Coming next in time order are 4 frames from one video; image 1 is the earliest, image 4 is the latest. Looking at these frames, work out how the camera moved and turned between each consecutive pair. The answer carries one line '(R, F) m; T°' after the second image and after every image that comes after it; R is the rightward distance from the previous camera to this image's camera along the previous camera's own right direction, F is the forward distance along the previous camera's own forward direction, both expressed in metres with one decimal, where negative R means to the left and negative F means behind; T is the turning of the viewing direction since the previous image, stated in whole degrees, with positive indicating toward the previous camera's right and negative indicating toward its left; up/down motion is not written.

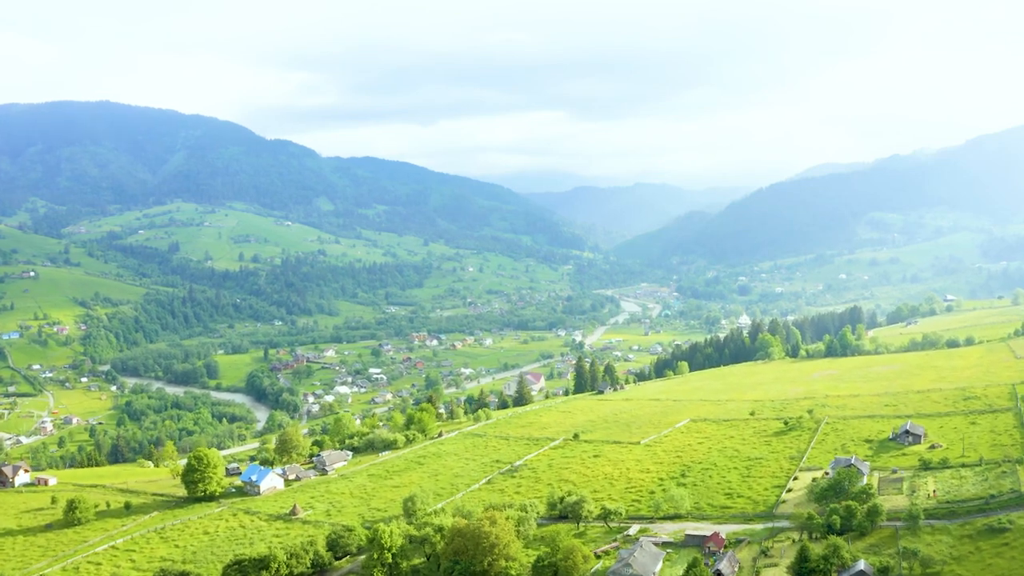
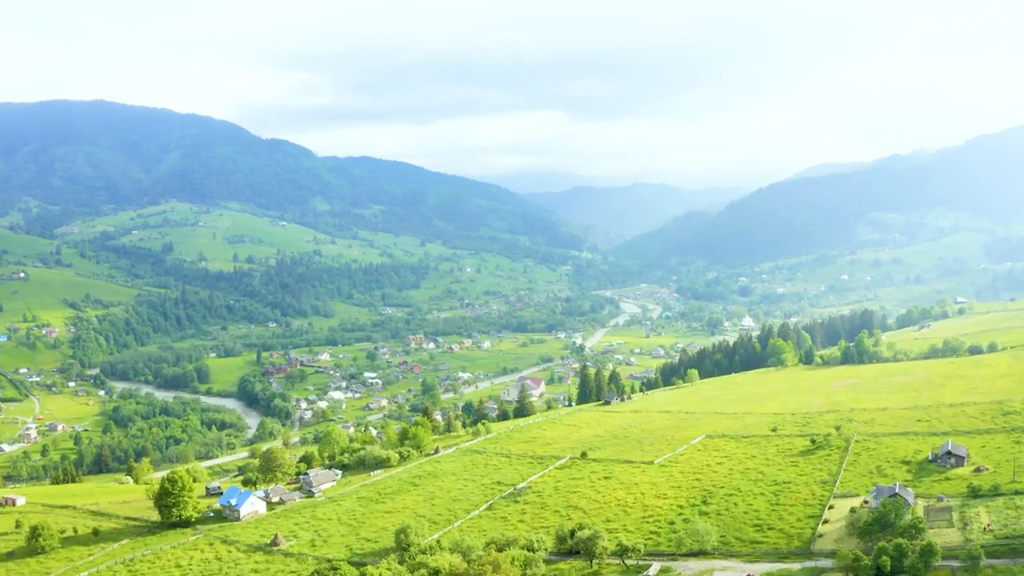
(-0.5, +5.2) m; 0°
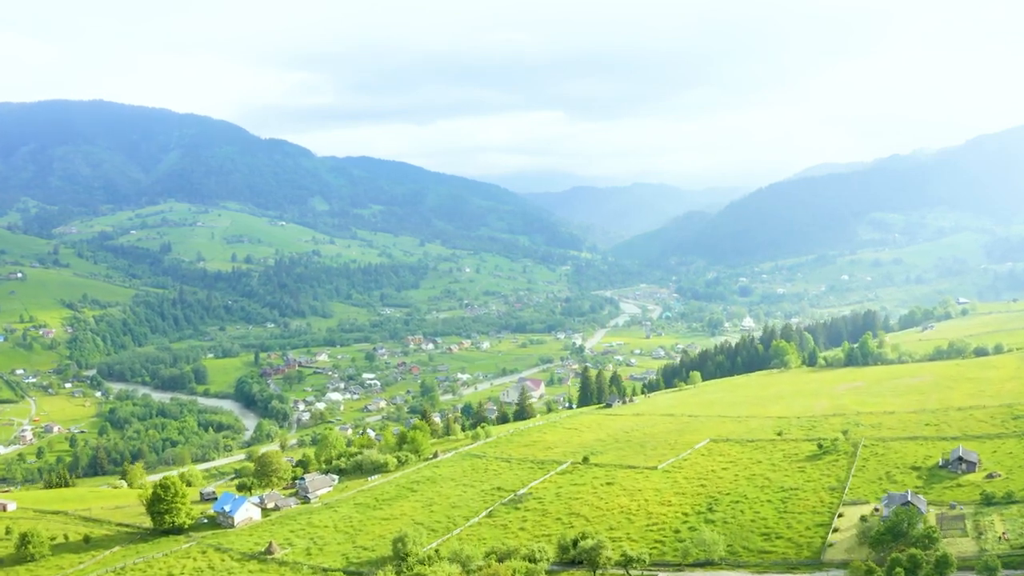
(-0.1, +1.3) m; 0°
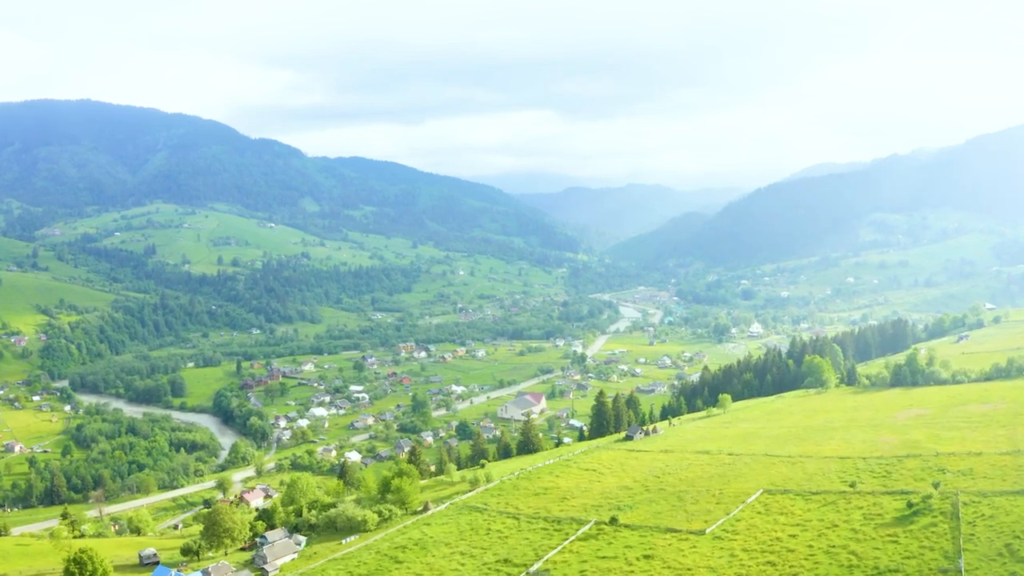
(-1.1, +12.0) m; +1°
